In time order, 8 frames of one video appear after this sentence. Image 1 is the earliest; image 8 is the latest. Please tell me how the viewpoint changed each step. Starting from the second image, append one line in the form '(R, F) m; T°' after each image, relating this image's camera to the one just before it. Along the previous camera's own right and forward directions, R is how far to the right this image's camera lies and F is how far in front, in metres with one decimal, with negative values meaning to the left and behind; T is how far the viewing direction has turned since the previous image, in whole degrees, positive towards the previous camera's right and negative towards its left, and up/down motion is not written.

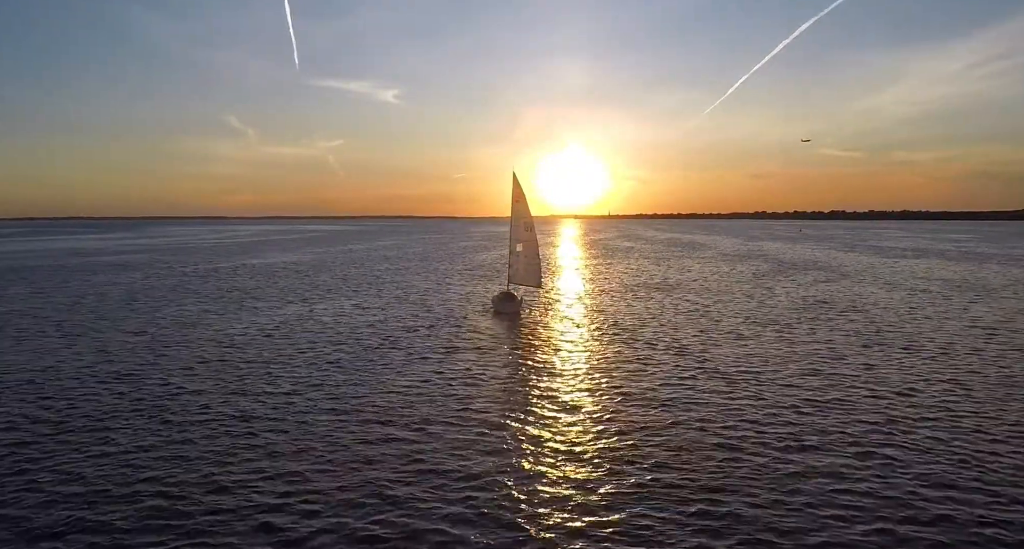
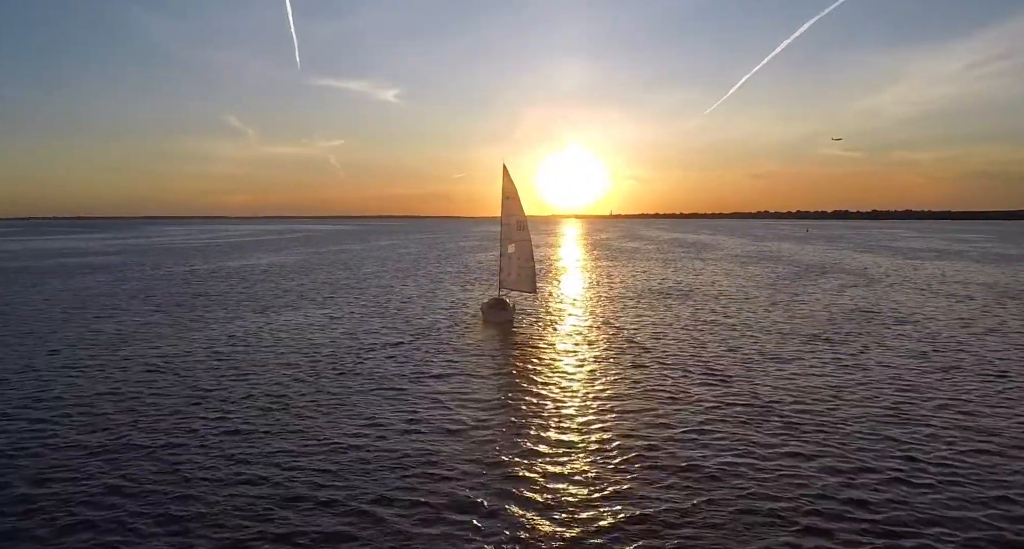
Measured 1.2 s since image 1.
(+0.6, +5.7) m; 0°
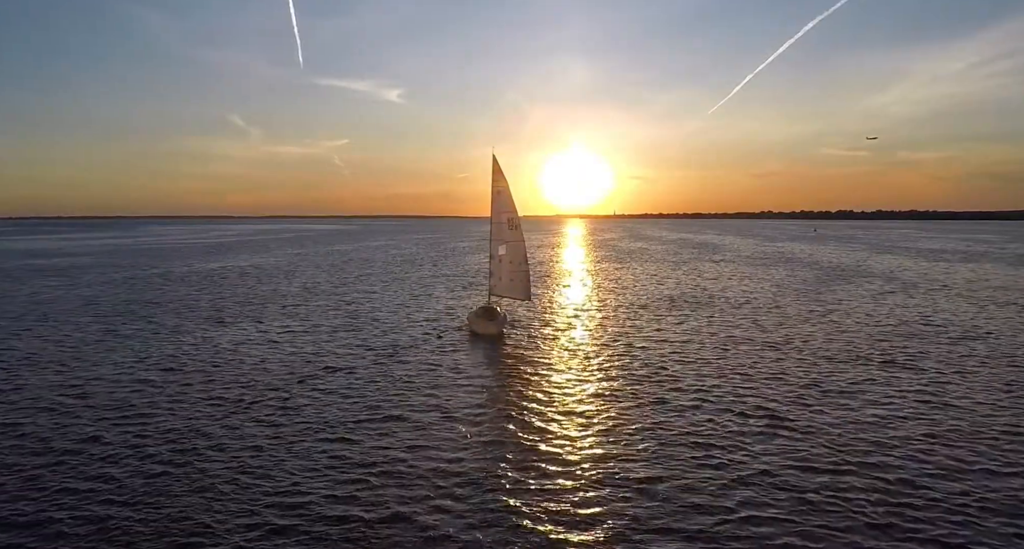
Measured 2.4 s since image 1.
(+0.7, +5.6) m; 0°
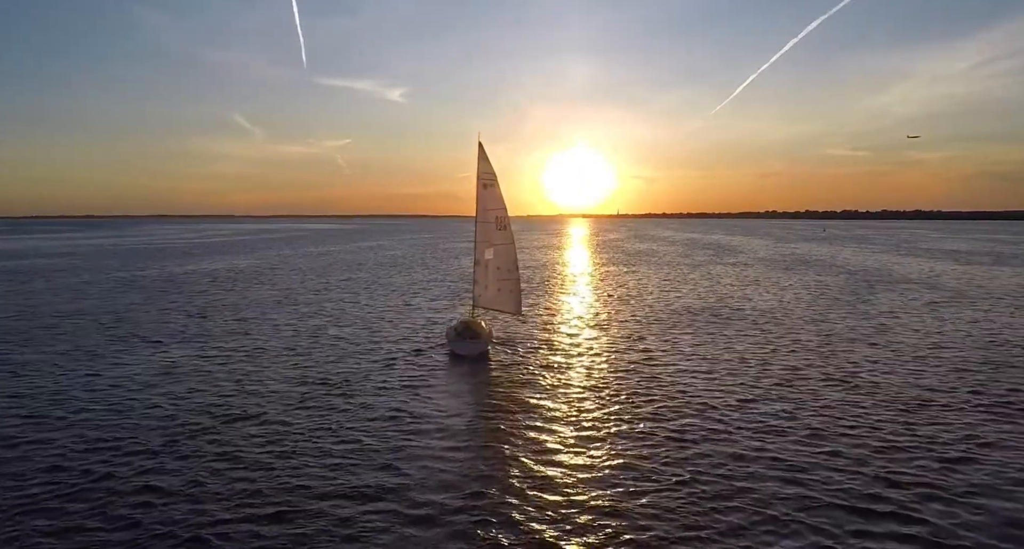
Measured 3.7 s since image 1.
(+0.7, +6.2) m; 0°
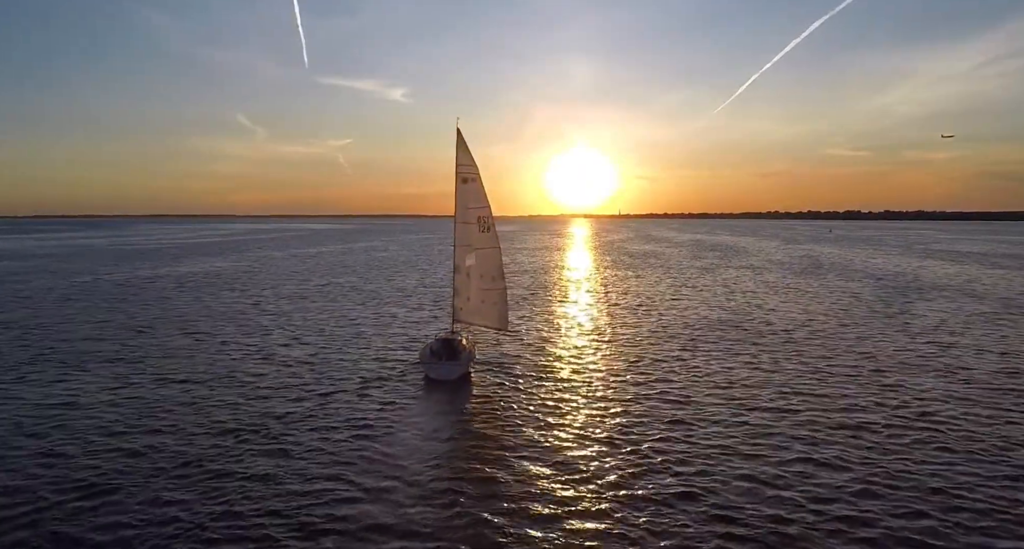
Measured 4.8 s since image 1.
(+0.7, +5.0) m; 0°
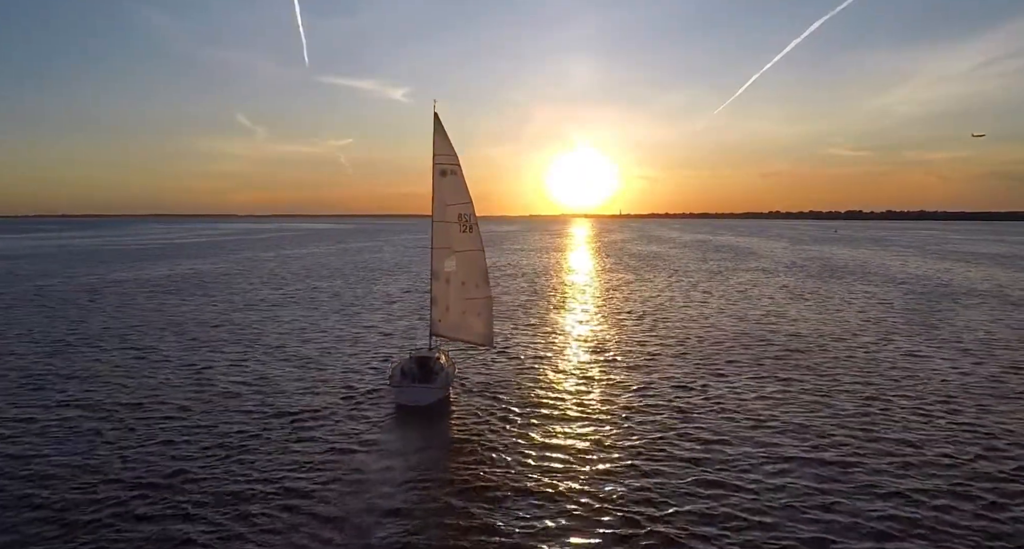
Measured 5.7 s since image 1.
(+0.5, +4.0) m; 0°
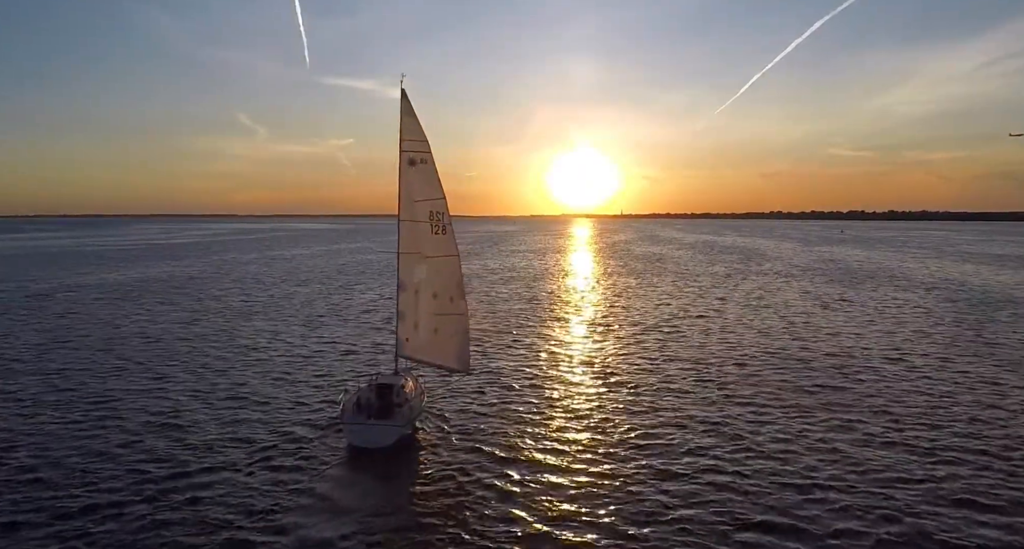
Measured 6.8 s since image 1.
(+0.5, +4.2) m; 0°
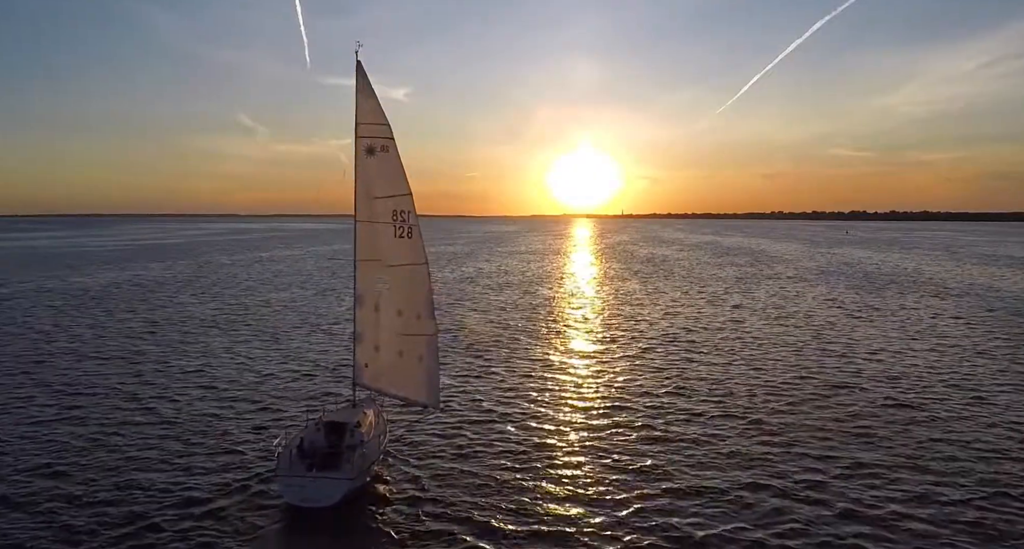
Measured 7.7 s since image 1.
(+0.4, +3.5) m; 0°
